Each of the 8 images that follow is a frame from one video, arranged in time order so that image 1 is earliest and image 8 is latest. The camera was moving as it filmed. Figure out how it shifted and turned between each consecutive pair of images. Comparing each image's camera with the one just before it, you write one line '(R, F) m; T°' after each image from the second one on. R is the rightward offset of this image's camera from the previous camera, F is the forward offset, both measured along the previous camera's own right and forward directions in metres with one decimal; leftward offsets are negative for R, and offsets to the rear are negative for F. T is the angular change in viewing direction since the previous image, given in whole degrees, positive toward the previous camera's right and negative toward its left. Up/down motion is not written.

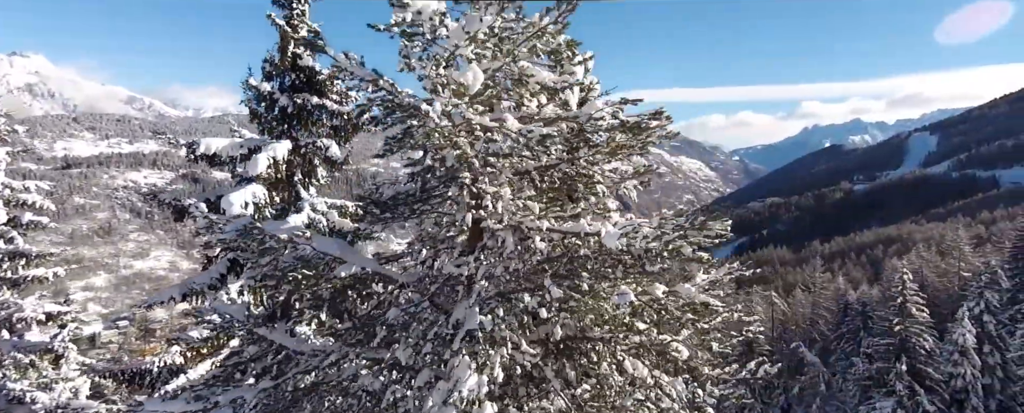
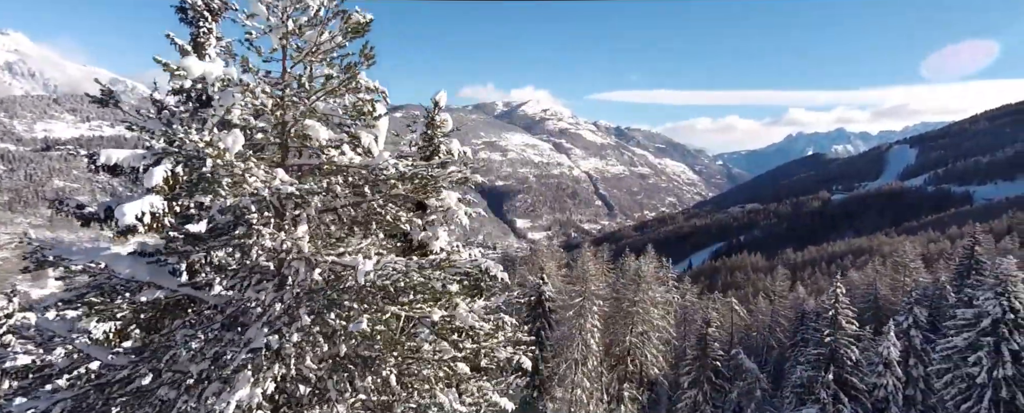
(+1.2, -0.7) m; +3°
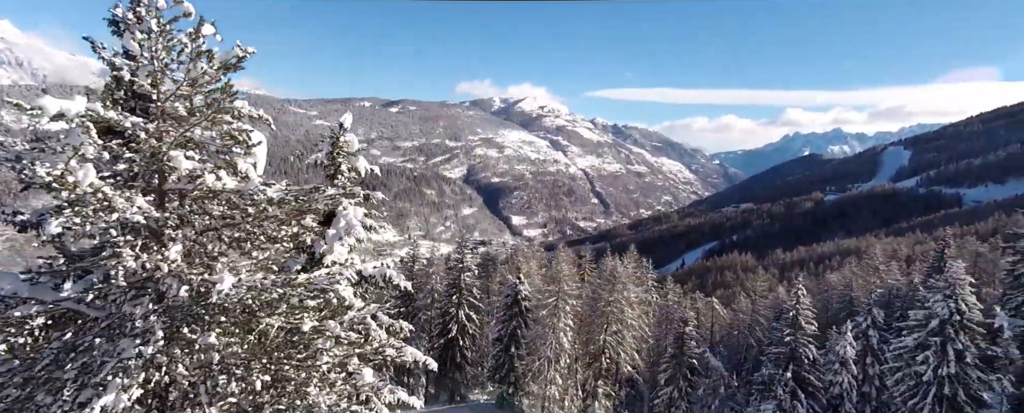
(+1.0, -0.5) m; +1°
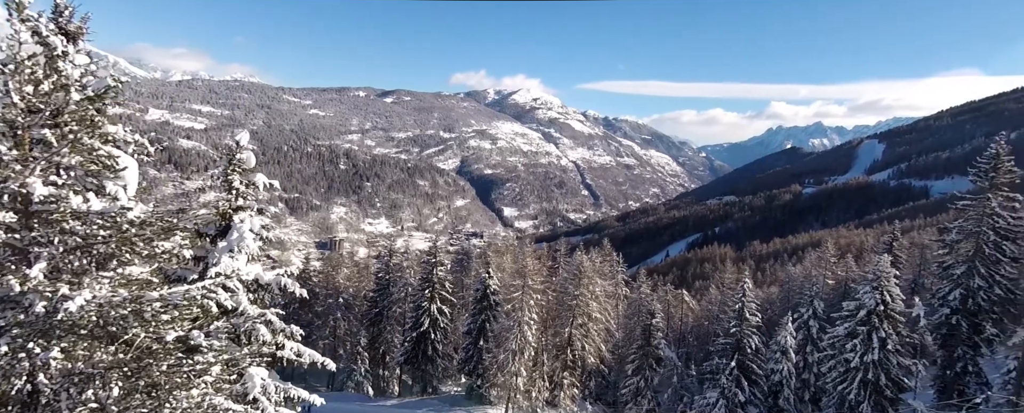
(+1.2, -0.9) m; +3°
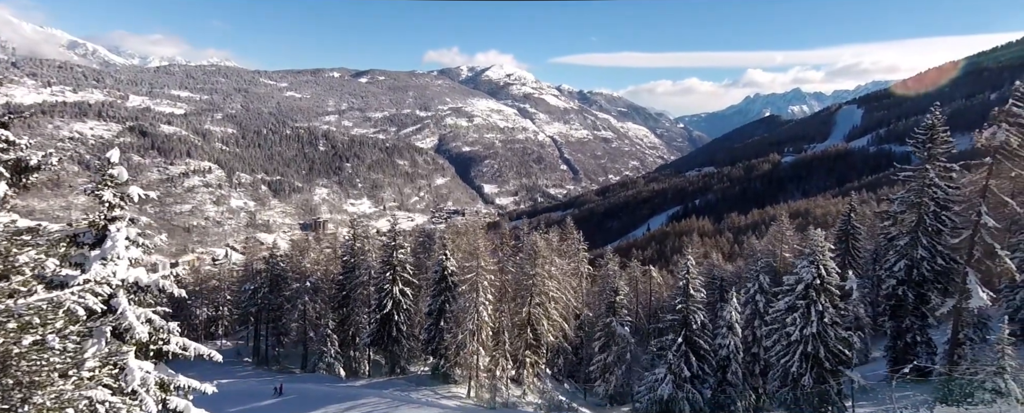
(+1.3, -0.3) m; +2°
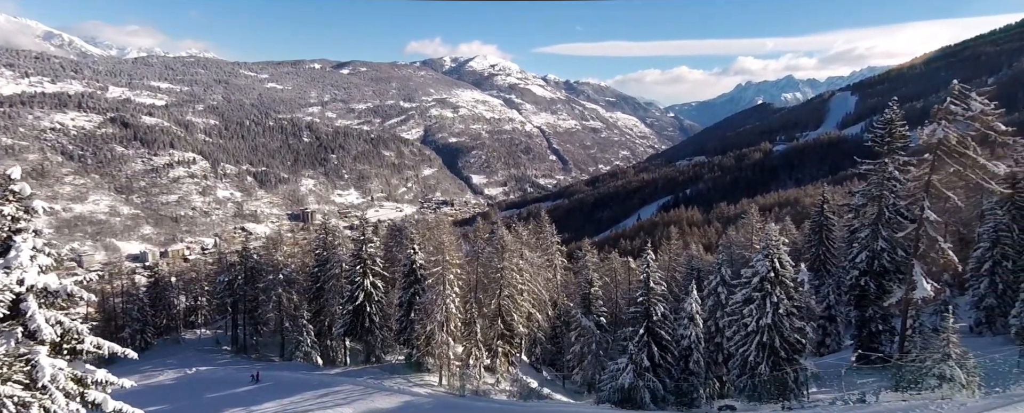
(+1.0, -0.5) m; +1°
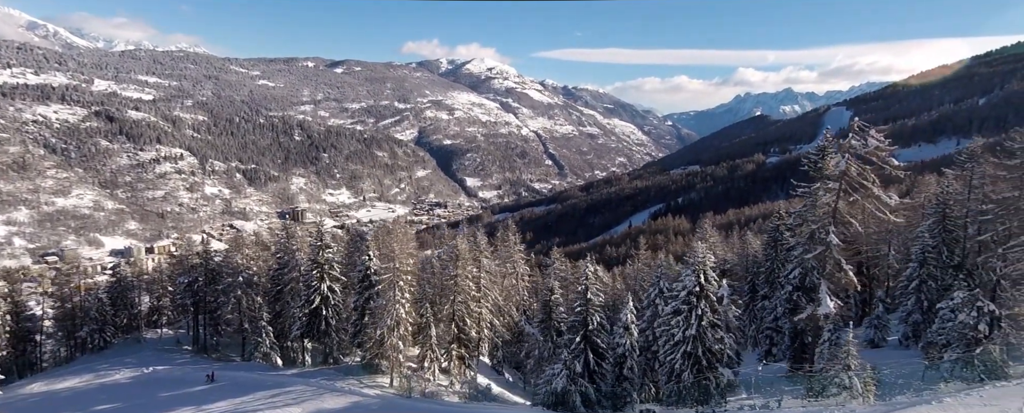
(+1.9, -2.0) m; +2°
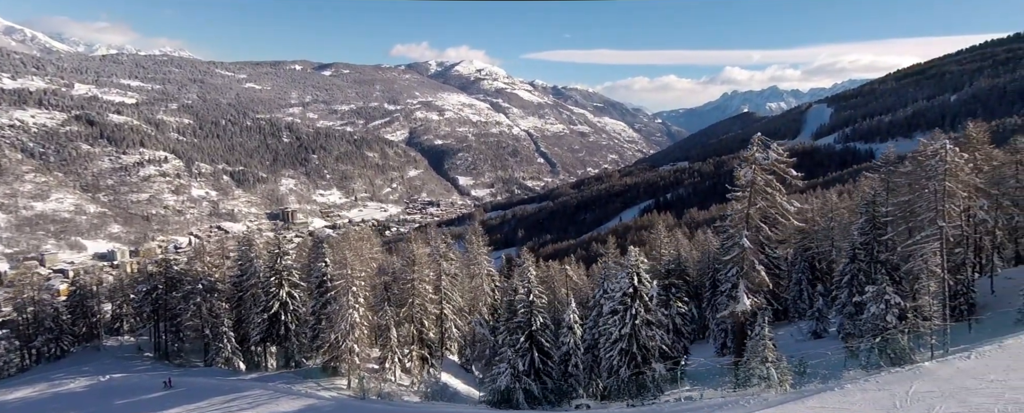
(+1.8, -1.7) m; +2°
